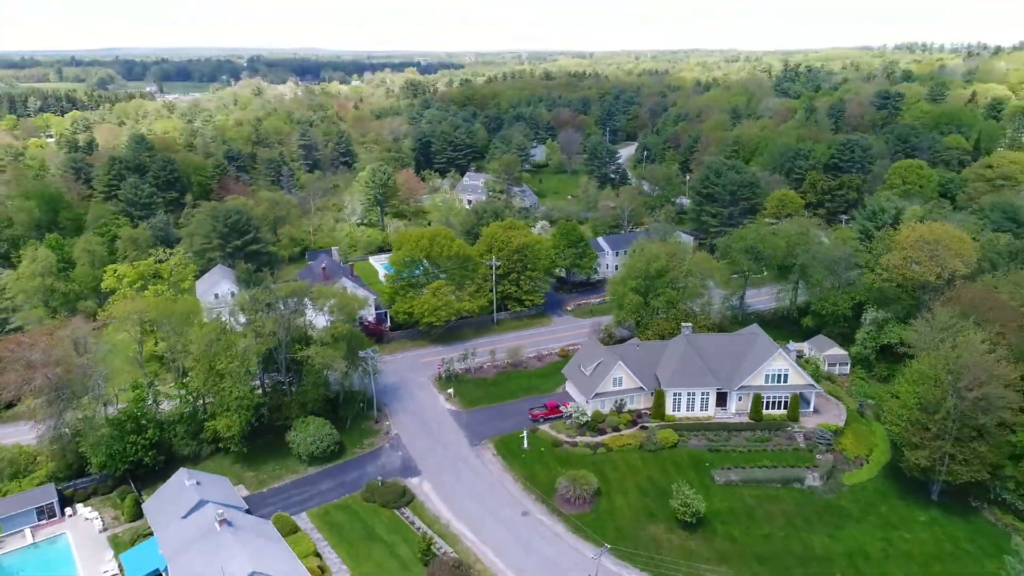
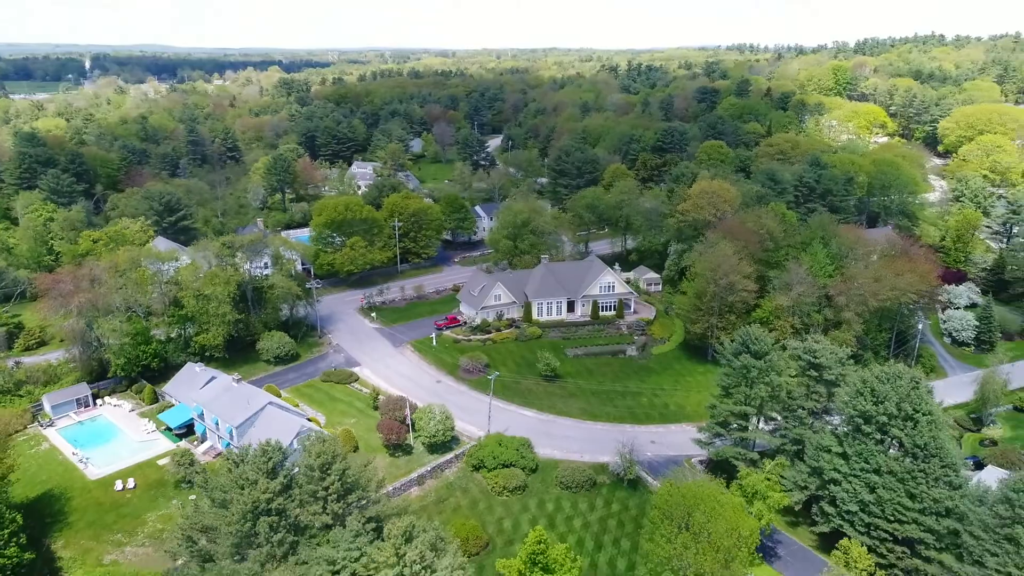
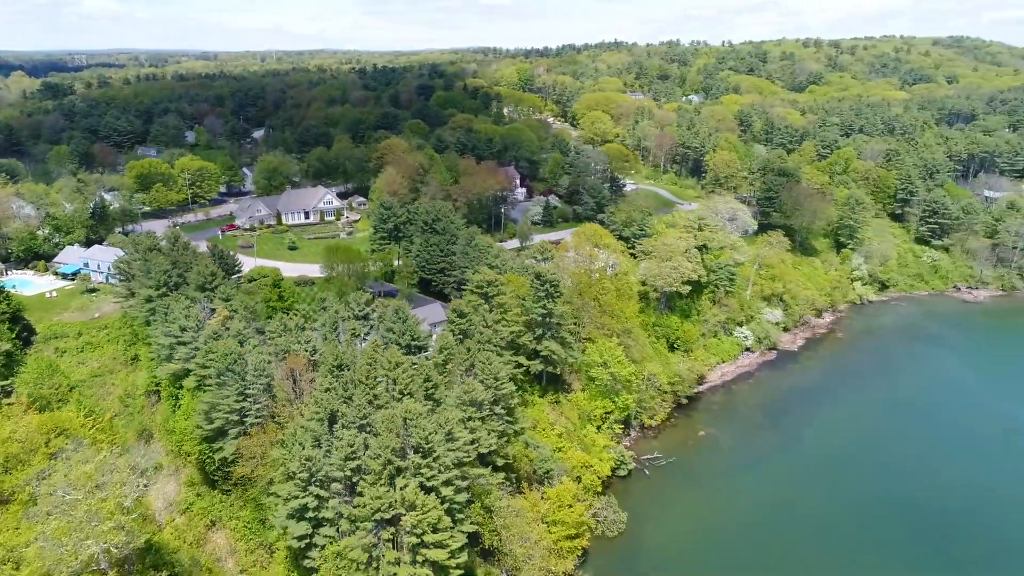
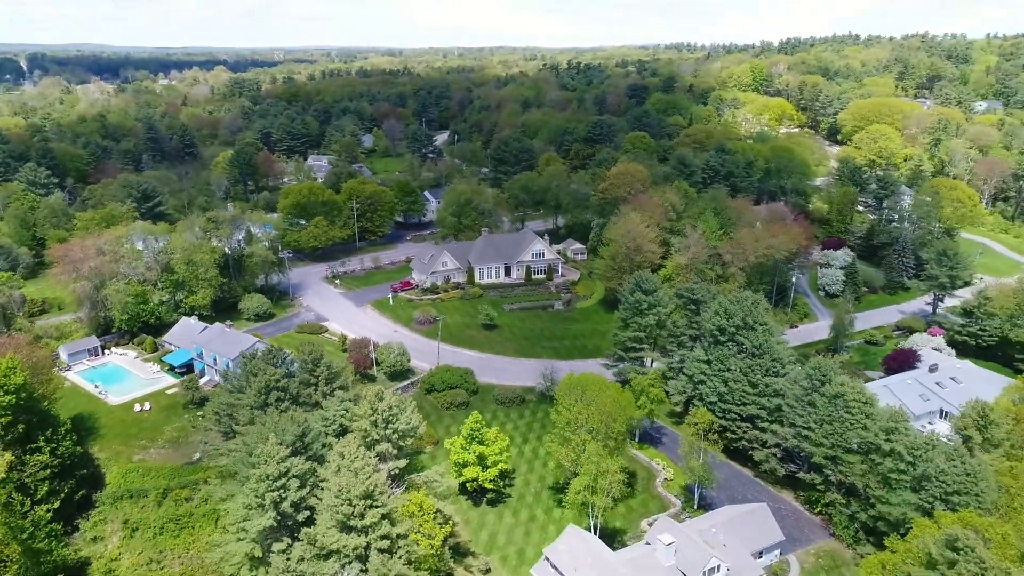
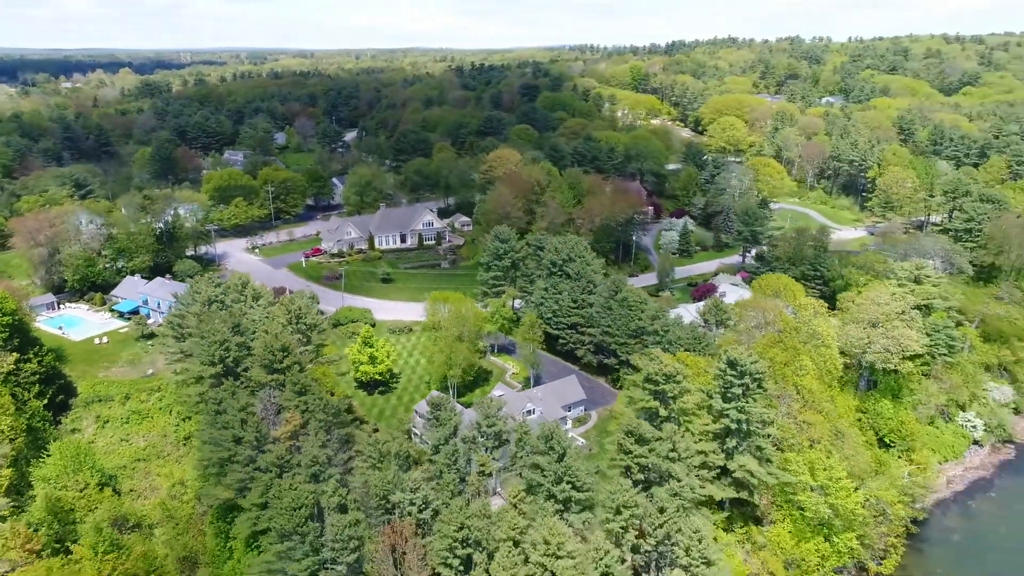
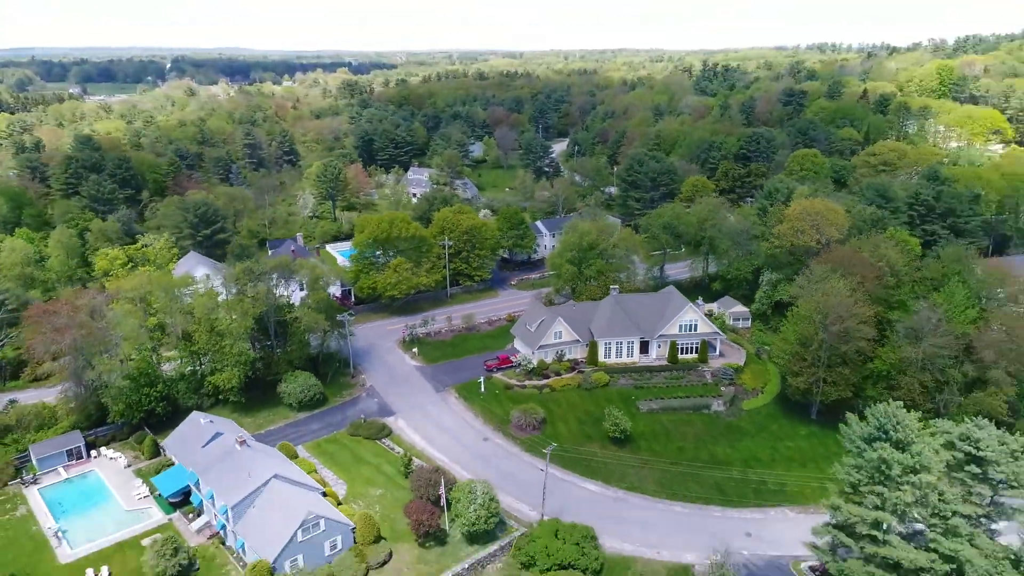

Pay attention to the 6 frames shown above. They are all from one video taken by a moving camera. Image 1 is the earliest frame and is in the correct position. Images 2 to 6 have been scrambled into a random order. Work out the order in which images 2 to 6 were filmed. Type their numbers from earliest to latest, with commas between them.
6, 2, 4, 5, 3
